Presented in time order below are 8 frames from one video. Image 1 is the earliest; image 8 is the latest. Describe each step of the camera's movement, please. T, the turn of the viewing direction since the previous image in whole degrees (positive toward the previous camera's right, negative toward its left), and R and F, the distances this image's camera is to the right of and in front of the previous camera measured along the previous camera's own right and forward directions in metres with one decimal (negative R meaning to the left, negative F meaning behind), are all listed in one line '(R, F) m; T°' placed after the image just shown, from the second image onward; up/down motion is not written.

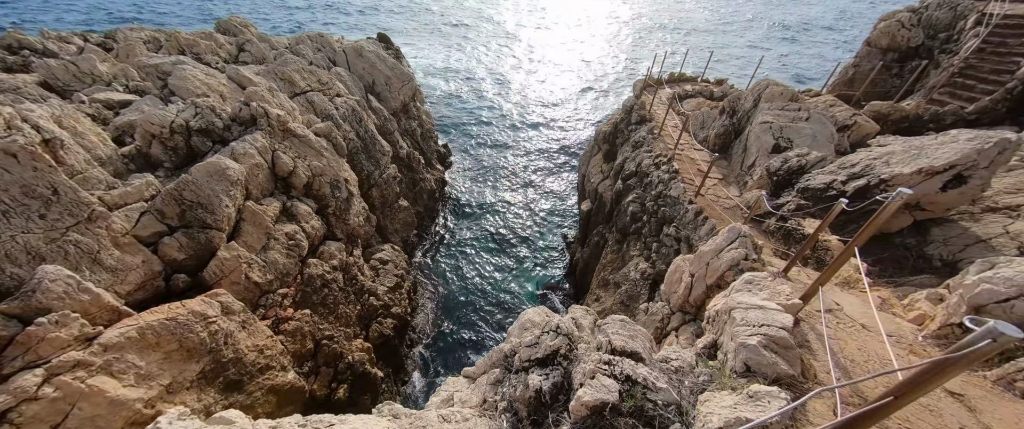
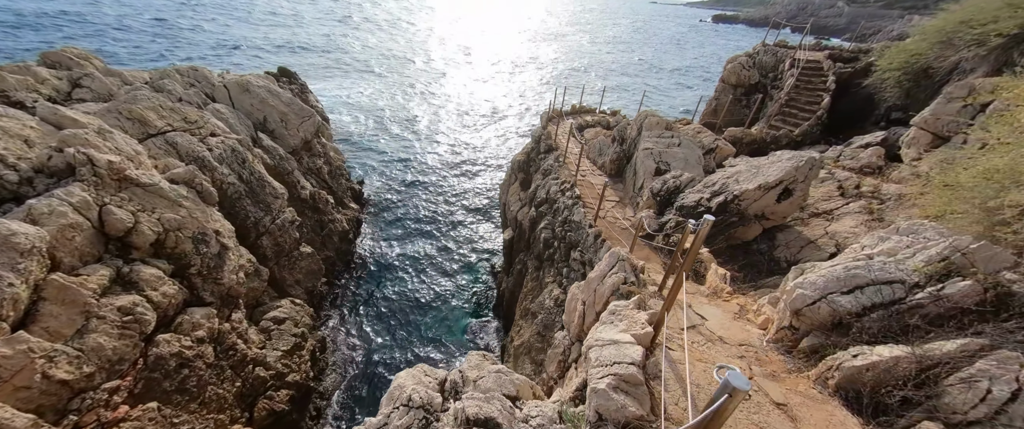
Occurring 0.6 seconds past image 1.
(+0.6, +0.1) m; +12°
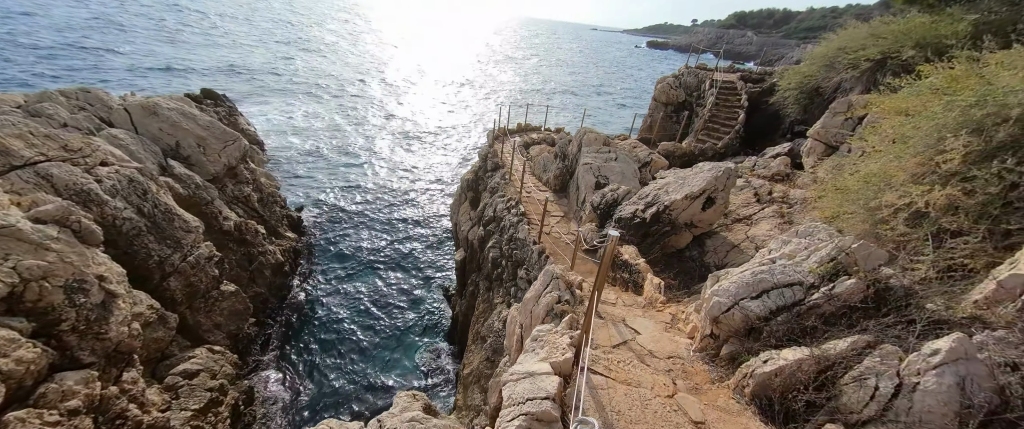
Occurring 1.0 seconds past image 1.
(+0.3, +0.1) m; +7°
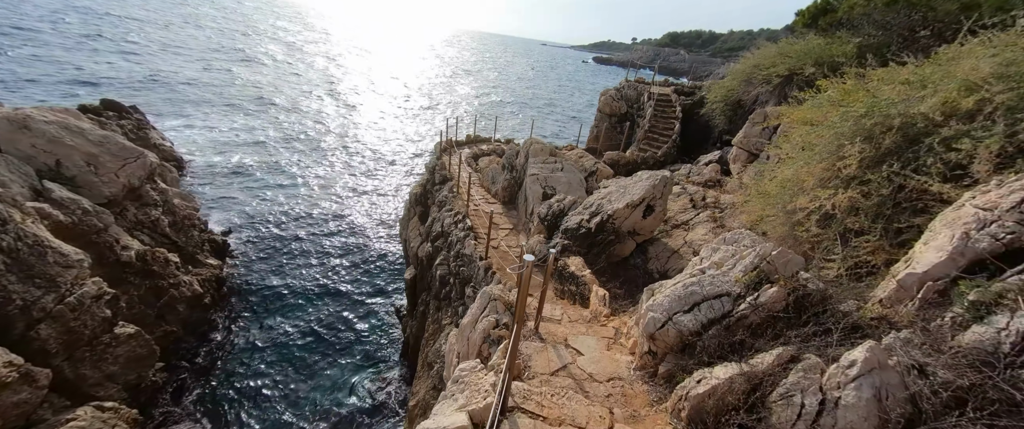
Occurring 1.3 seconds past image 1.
(+0.3, +0.2) m; +7°
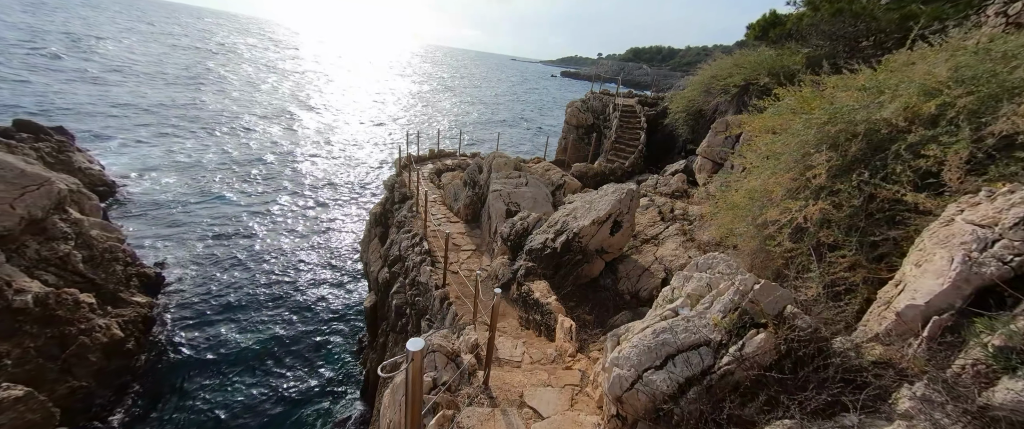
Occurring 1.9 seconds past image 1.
(+0.3, +0.6) m; +4°
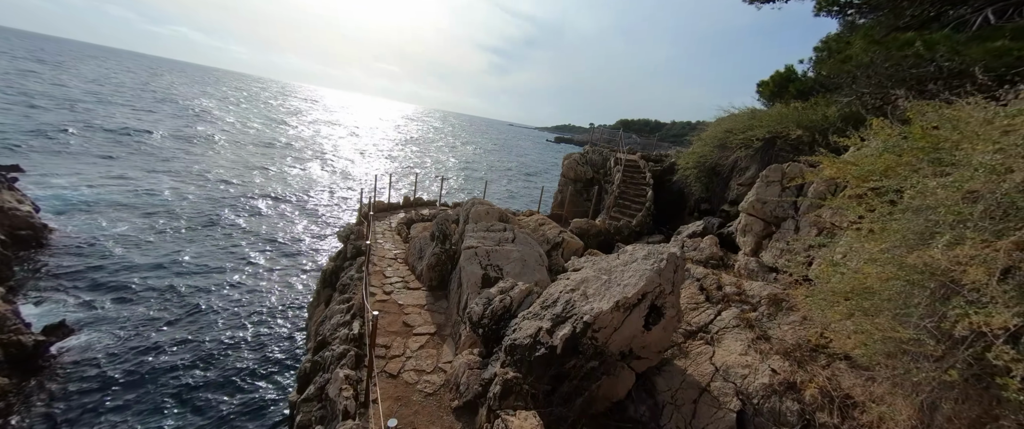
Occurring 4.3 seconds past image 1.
(+0.2, +2.2) m; +1°
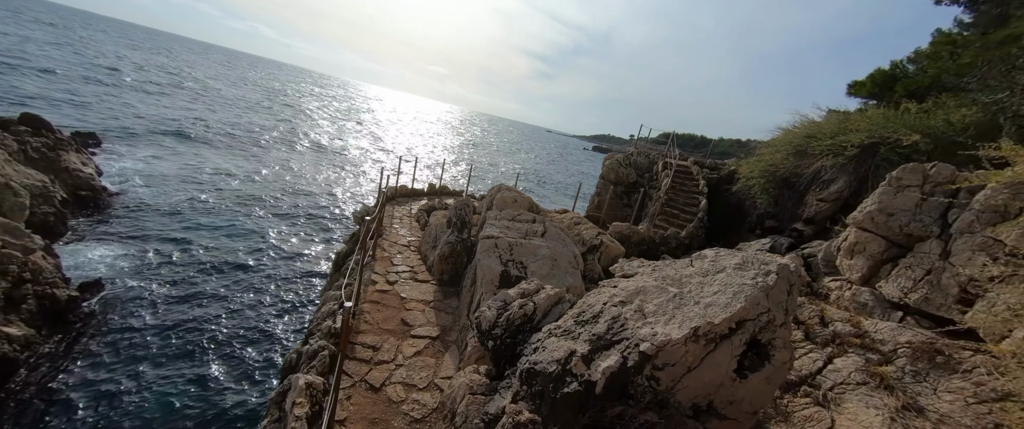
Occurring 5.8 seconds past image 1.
(0.0, +1.1) m; -5°
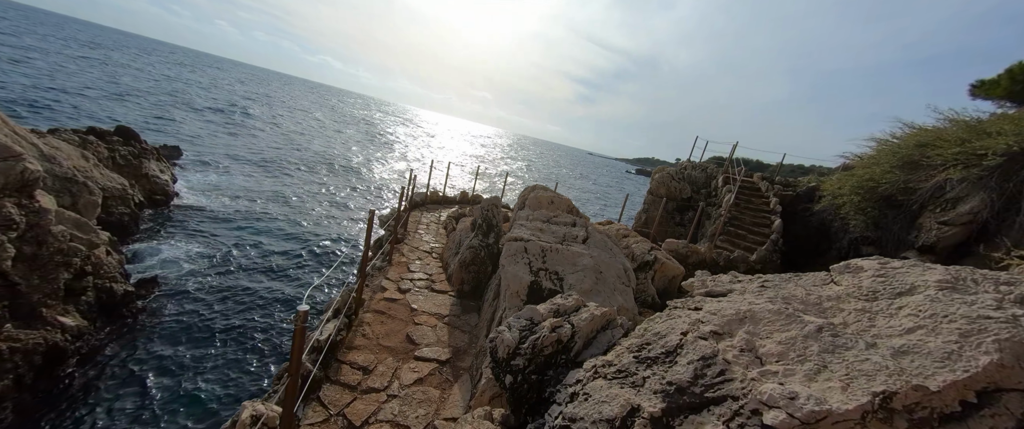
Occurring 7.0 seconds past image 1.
(0.0, +0.9) m; -7°
